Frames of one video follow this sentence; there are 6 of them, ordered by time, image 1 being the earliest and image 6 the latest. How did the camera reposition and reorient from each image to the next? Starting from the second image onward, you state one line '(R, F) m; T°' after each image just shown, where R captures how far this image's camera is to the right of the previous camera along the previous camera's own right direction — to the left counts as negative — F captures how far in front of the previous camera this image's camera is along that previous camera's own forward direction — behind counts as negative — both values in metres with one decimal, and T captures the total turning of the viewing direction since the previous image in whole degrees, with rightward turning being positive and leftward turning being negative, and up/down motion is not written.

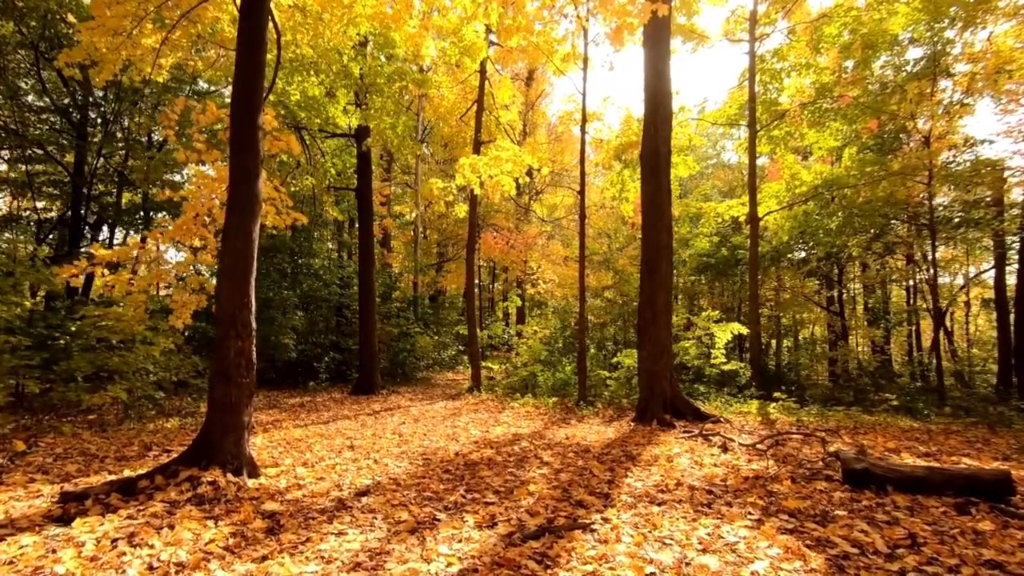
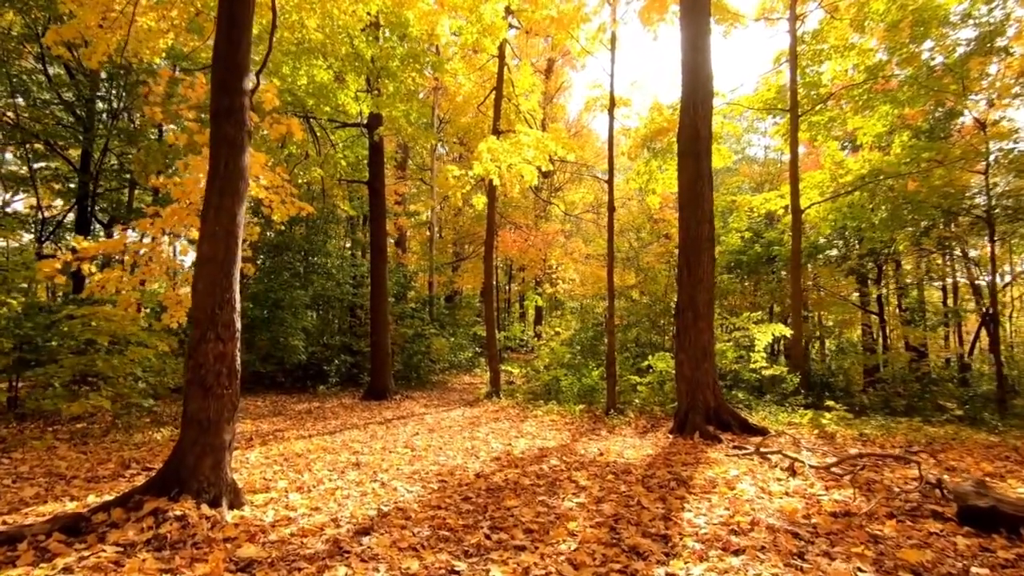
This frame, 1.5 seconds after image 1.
(-0.1, +0.8) m; -2°
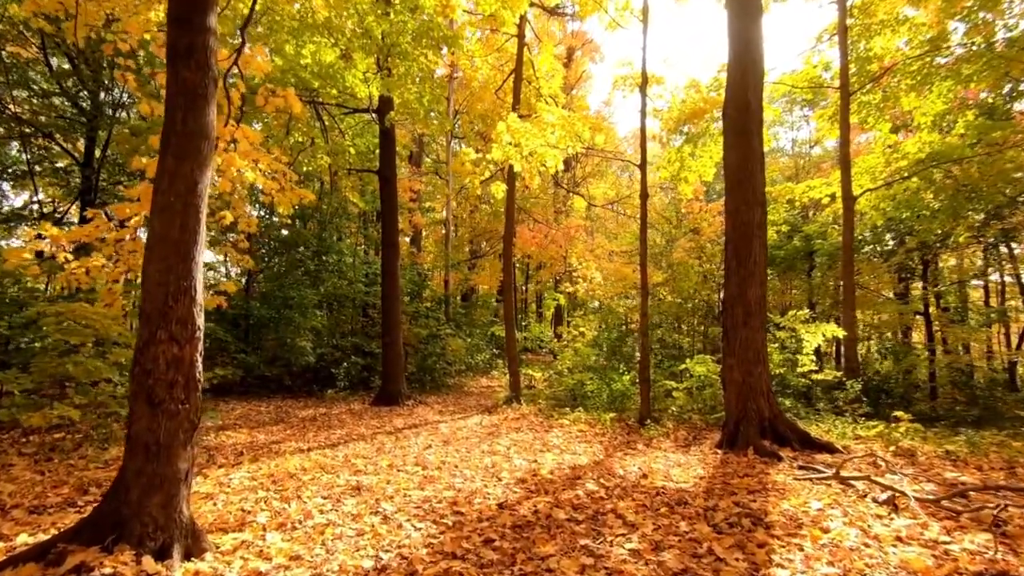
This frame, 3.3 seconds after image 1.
(-0.1, +0.9) m; -2°
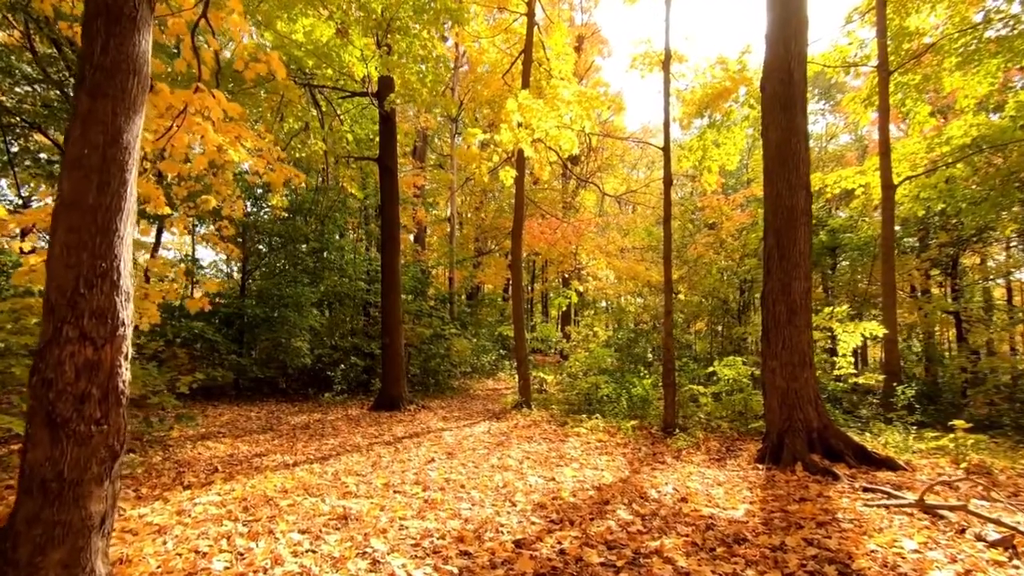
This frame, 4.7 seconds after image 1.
(-0.1, +0.7) m; -1°
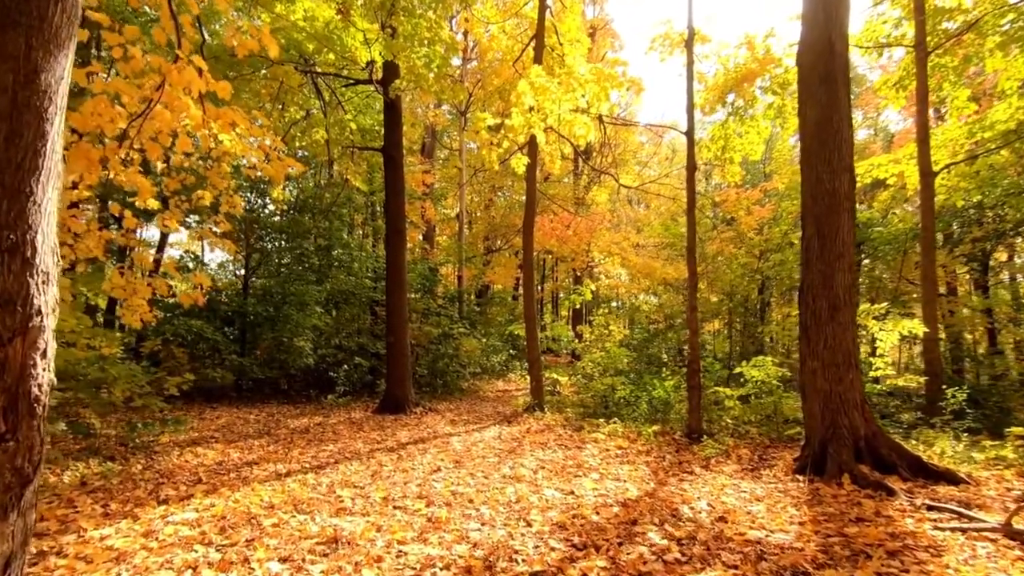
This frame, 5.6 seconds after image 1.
(0.0, +0.5) m; -1°
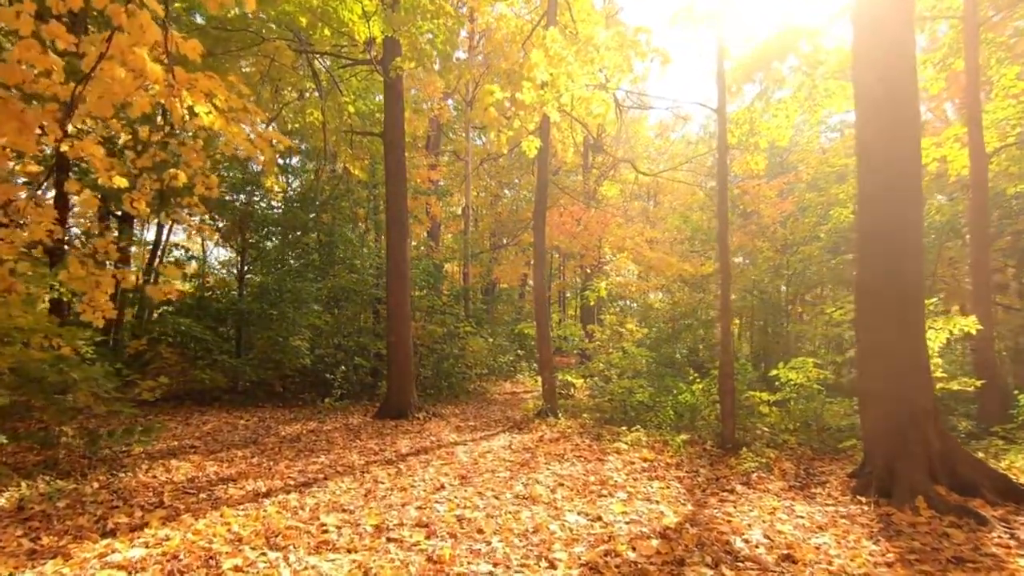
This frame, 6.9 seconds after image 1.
(-0.1, +0.7) m; -1°
